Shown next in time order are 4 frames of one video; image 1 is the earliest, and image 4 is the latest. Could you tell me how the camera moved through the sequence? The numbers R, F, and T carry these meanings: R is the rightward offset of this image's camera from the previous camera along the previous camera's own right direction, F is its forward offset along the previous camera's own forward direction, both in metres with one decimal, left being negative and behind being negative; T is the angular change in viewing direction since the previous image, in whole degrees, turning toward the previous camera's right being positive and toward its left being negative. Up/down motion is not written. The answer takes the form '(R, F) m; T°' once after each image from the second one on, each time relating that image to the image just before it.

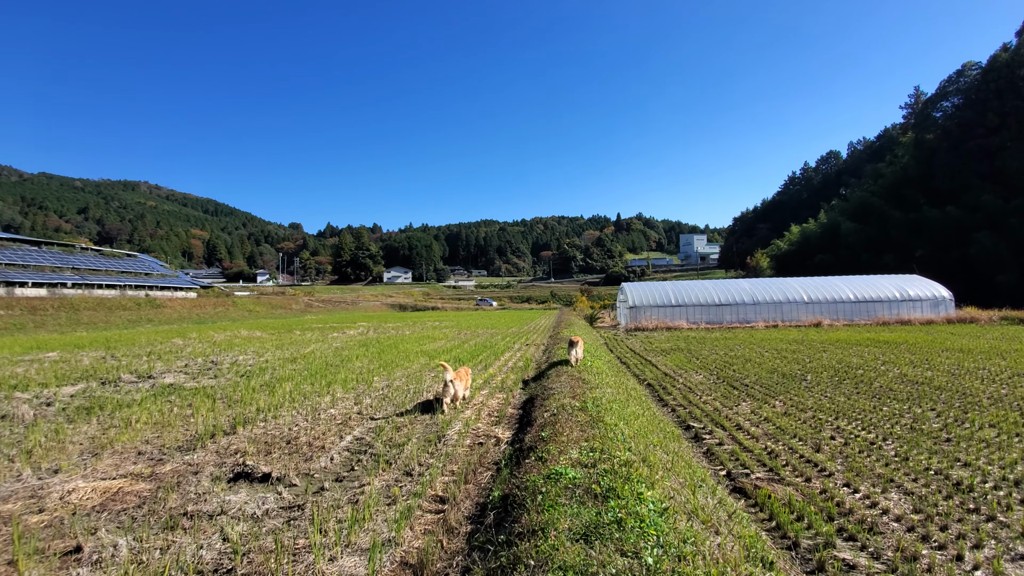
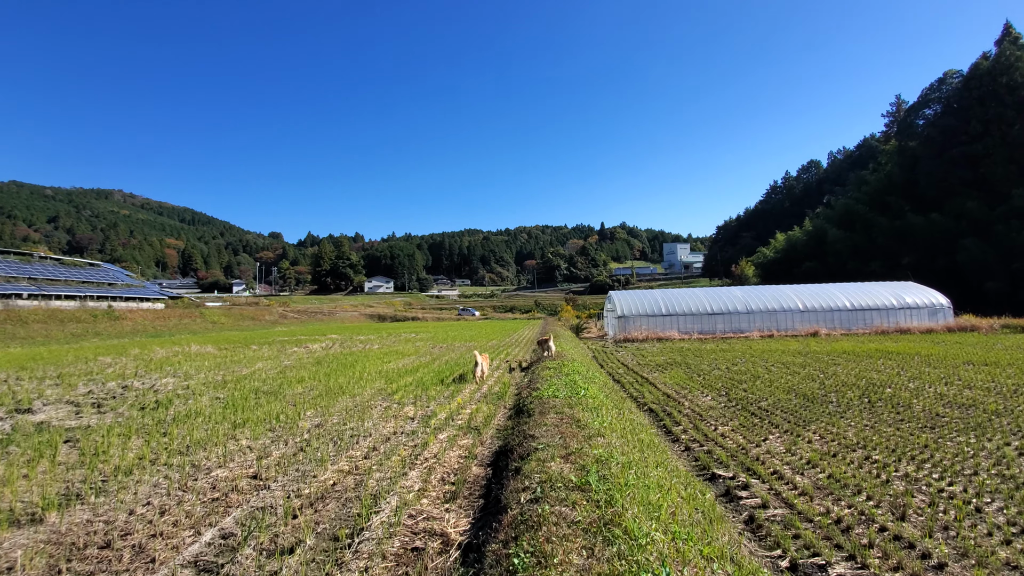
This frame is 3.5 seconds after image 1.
(+0.2, +1.8) m; +2°
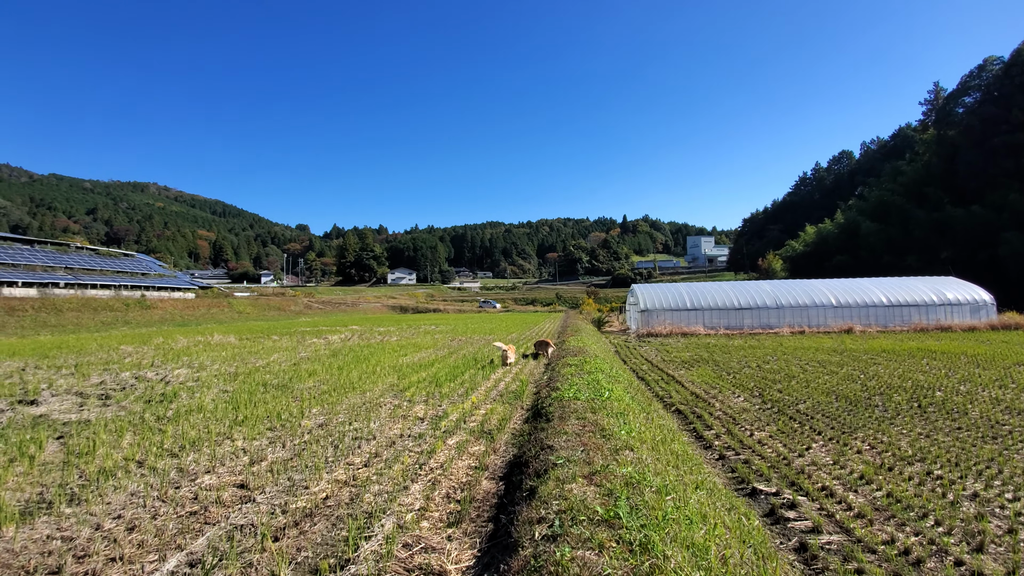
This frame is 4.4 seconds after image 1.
(0.0, +0.5) m; -3°
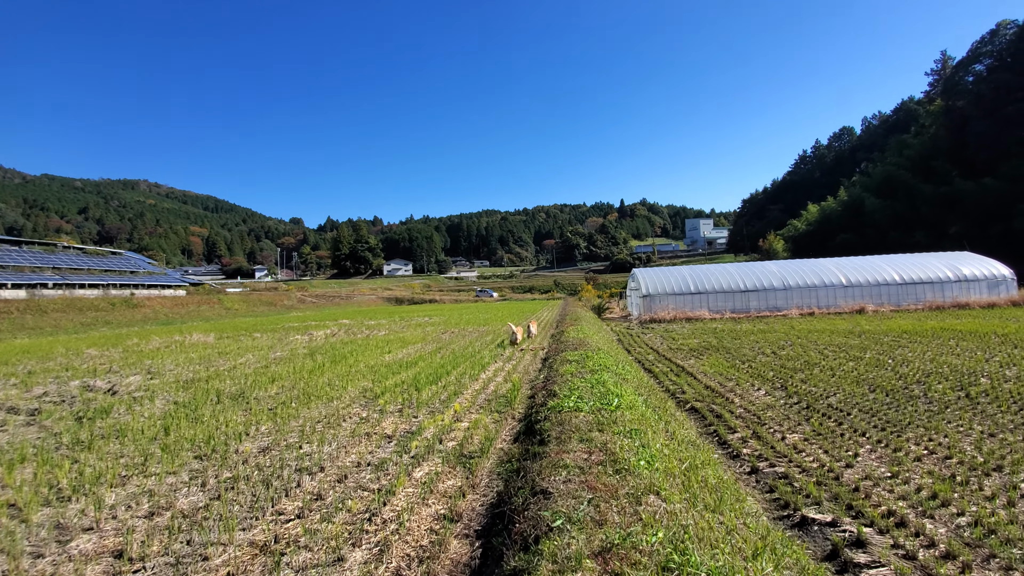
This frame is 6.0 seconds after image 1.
(+0.2, +1.1) m; 0°
